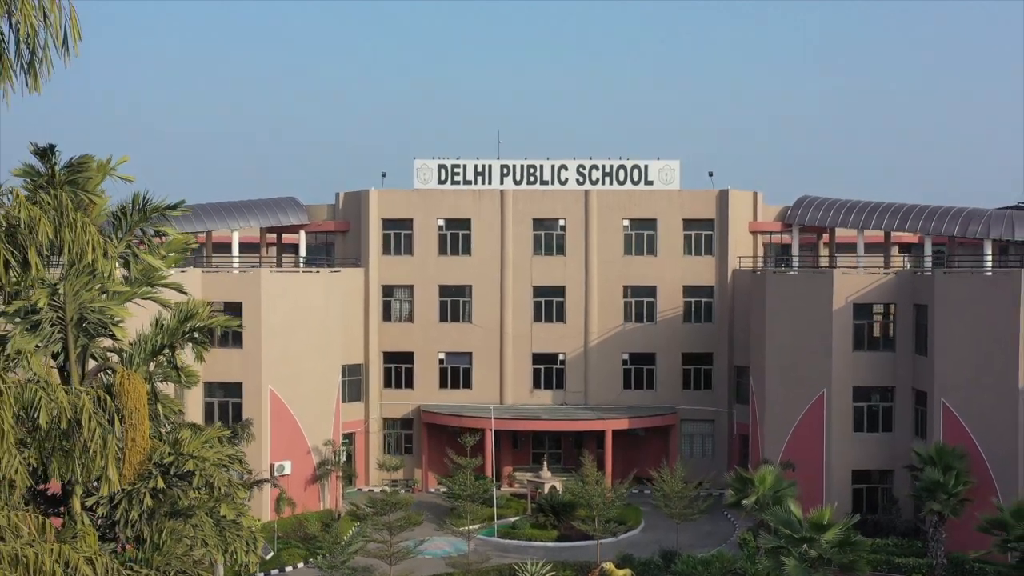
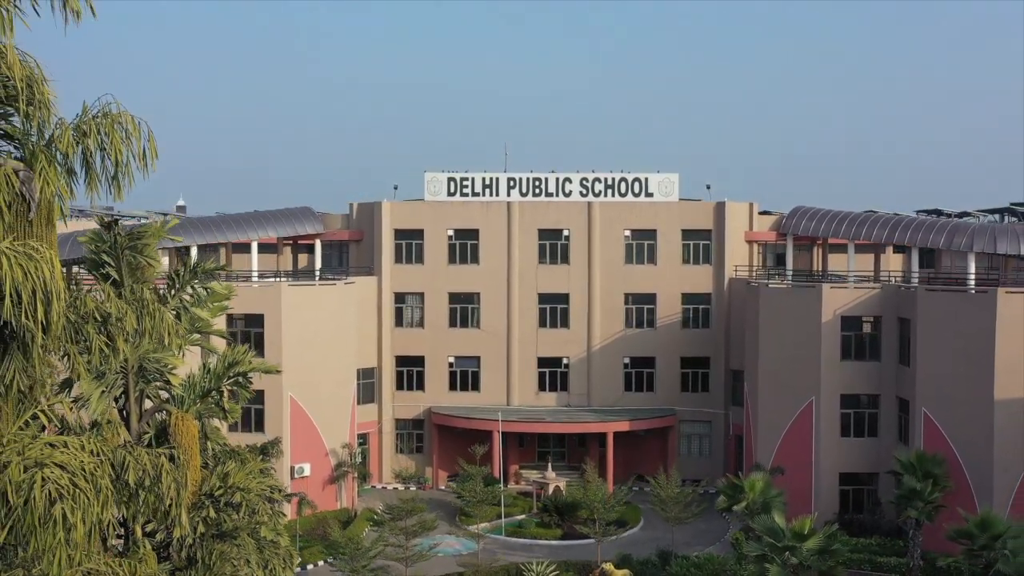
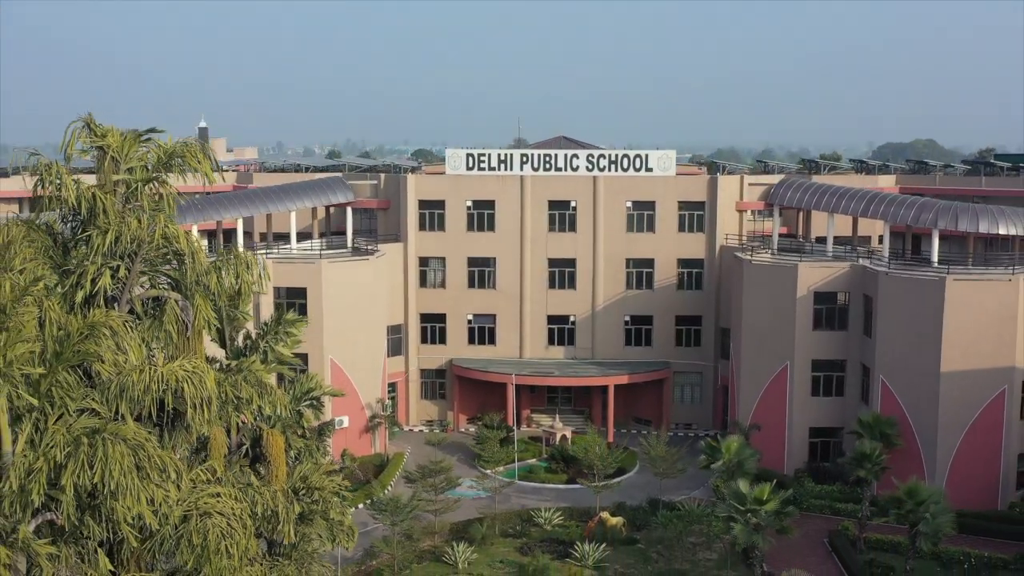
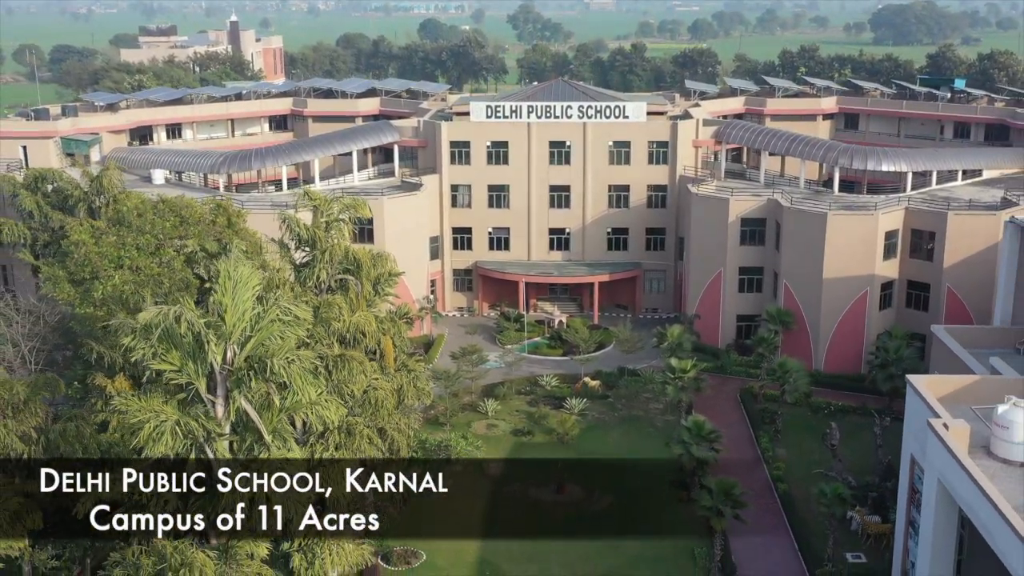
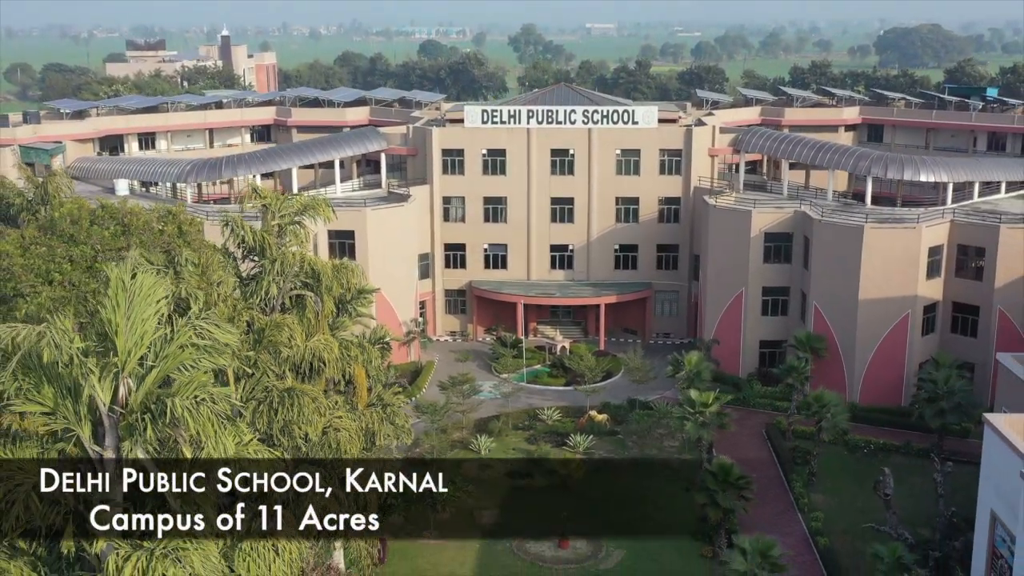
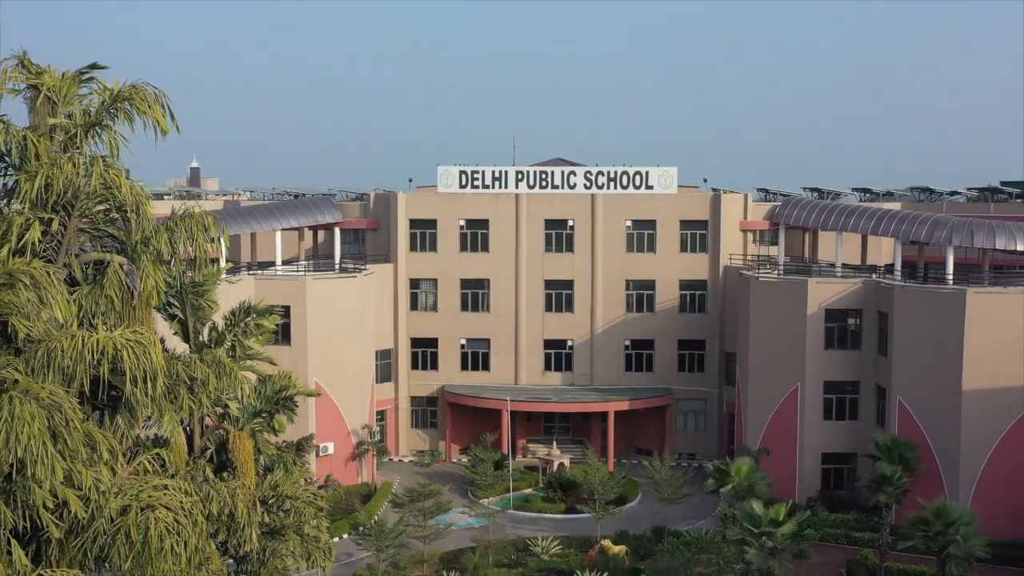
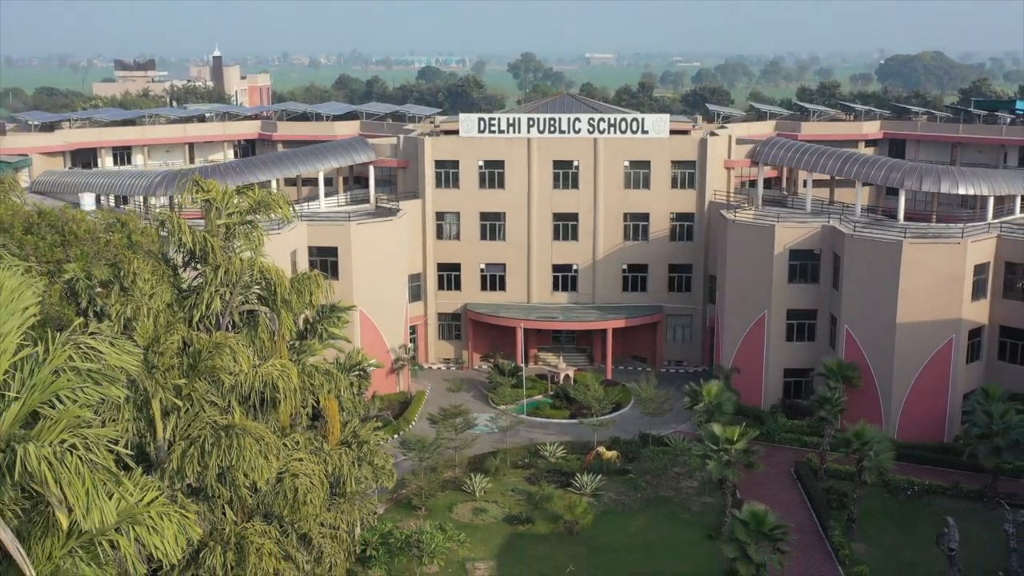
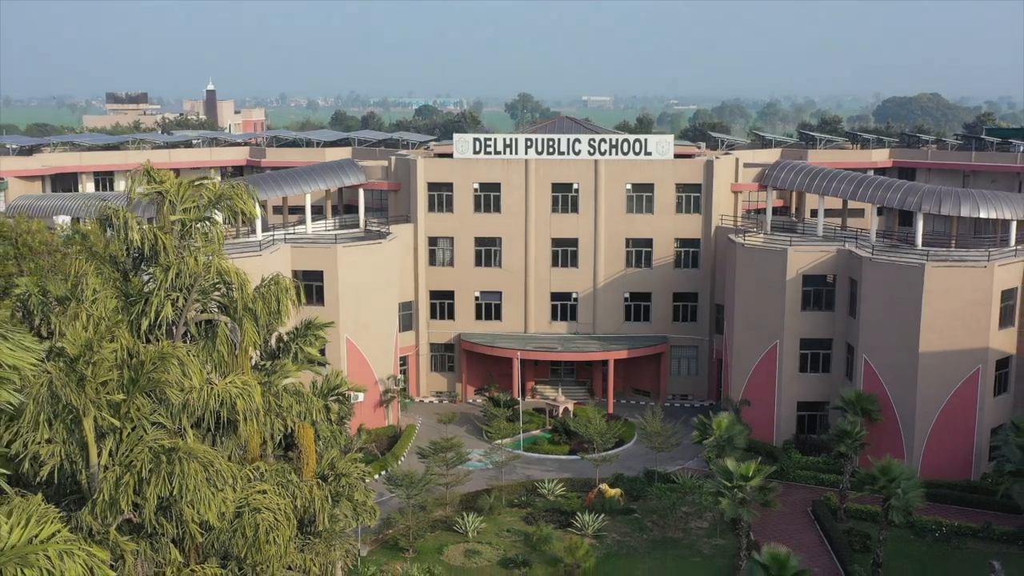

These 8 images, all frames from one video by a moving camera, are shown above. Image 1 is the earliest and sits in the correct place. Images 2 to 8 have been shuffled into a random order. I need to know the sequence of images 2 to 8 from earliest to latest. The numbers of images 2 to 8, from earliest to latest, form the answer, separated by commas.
2, 6, 3, 8, 7, 5, 4
